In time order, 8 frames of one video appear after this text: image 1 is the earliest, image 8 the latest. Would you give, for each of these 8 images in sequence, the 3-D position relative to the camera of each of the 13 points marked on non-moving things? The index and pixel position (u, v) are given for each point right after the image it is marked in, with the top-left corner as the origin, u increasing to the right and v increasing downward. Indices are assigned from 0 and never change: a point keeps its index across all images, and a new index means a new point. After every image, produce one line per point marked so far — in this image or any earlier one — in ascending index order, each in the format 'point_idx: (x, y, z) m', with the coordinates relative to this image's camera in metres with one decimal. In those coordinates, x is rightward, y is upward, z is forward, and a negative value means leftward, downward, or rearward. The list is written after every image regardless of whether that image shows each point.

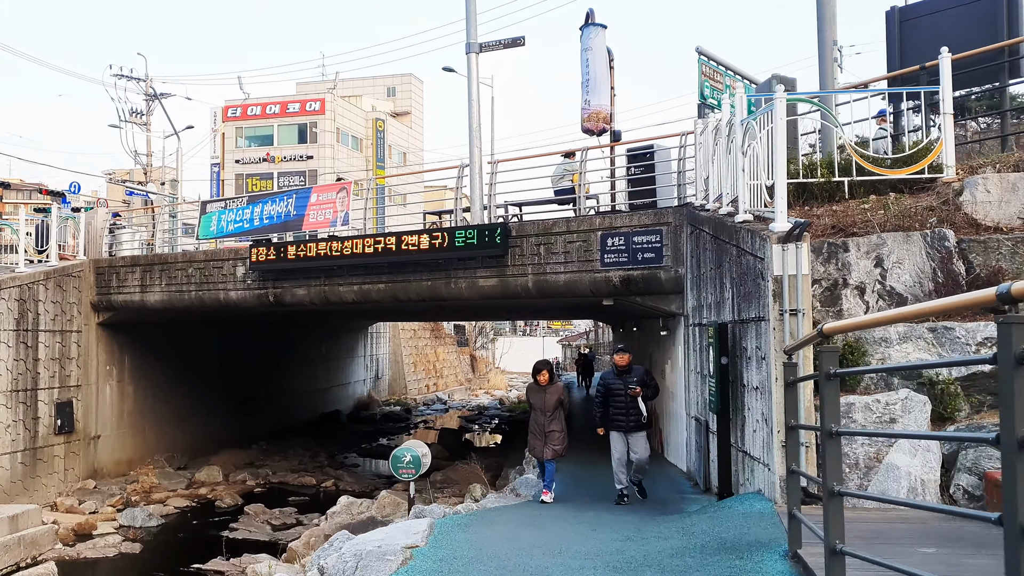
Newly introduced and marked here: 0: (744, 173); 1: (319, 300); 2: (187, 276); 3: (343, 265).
0: (+1.7, +0.8, +7.1) m
1: (-2.5, -0.2, +12.9) m
2: (-4.8, +0.2, +14.5) m
3: (-2.1, +0.3, +12.3) m
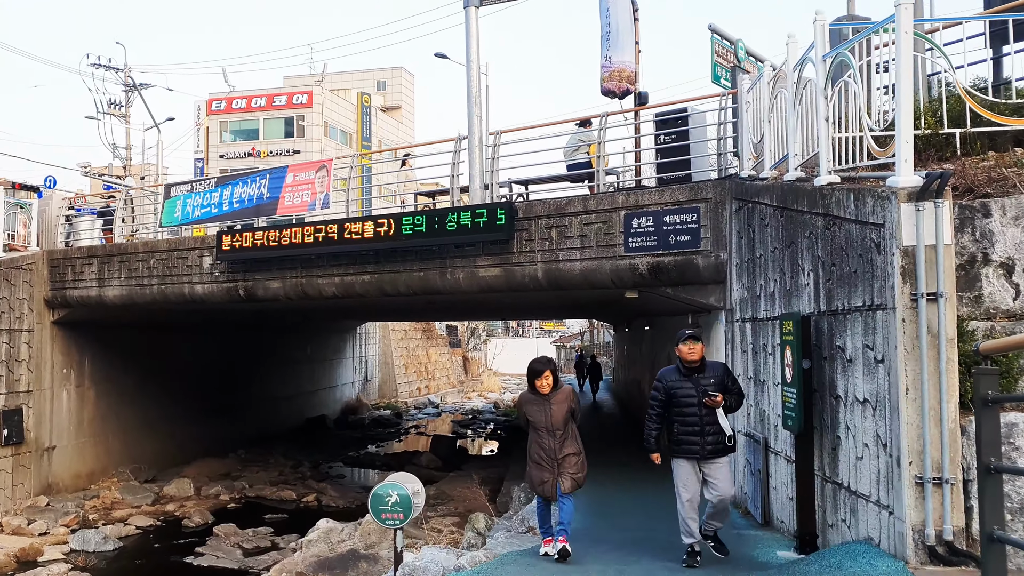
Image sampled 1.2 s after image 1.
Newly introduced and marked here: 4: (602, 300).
0: (+1.7, +0.9, +5.5) m
1: (-2.5, -0.1, +11.3) m
2: (-4.7, +0.3, +12.9) m
3: (-2.0, +0.4, +10.7) m
4: (+1.1, -0.1, +11.1) m
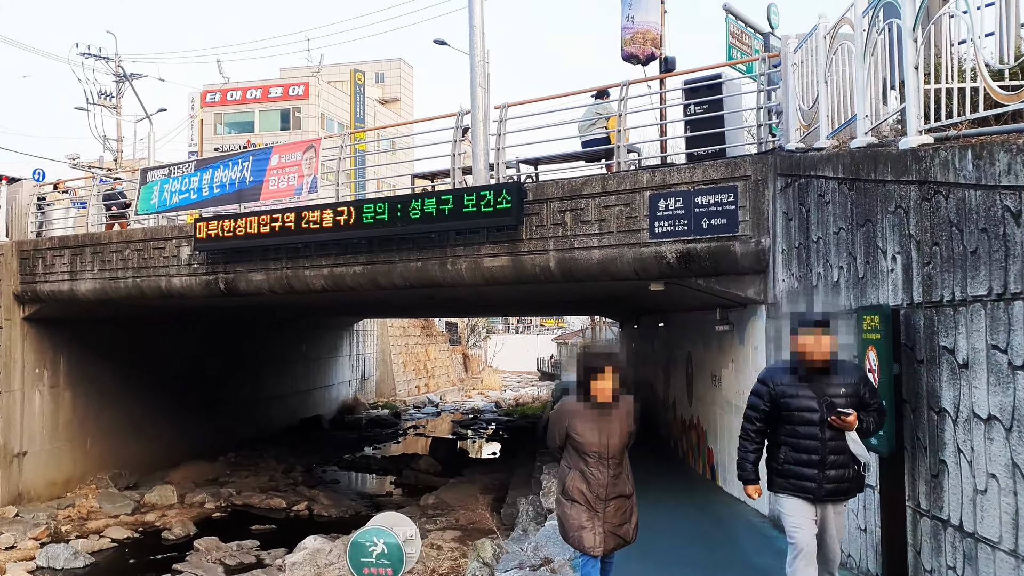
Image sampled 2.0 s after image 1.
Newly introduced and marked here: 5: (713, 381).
0: (+1.8, +1.0, +4.5) m
1: (-2.4, 0.0, +10.3) m
2: (-4.7, +0.3, +11.9) m
3: (-2.0, +0.5, +9.7) m
4: (+1.1, 0.0, +10.1) m
5: (+2.0, -0.9, +9.9) m
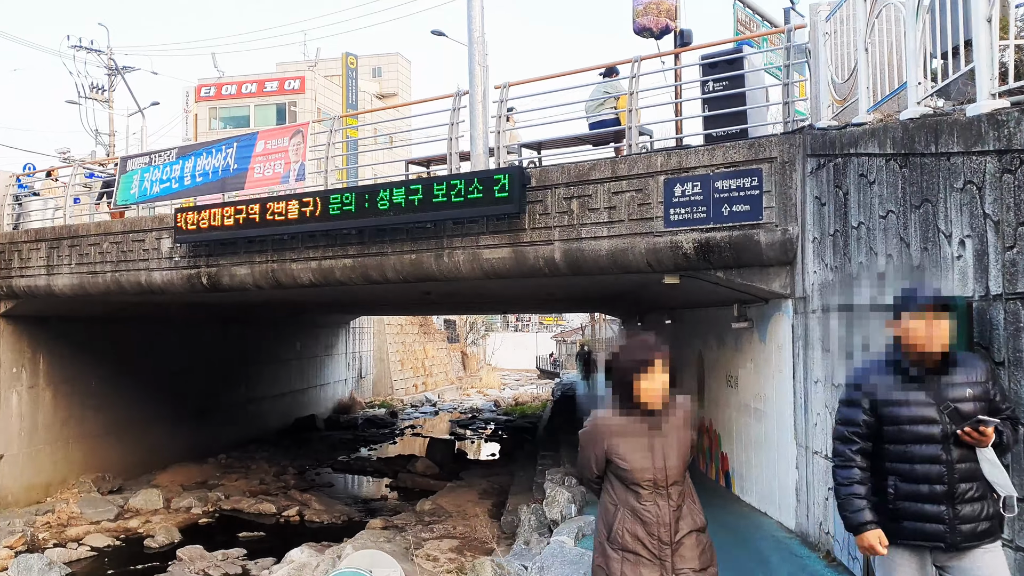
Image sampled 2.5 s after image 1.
0: (+1.8, +1.0, +3.8) m
1: (-2.4, 0.0, +9.6) m
2: (-4.6, +0.4, +11.2) m
3: (-2.0, +0.5, +9.0) m
4: (+1.1, 0.0, +9.4) m
5: (+2.0, -0.9, +9.3) m
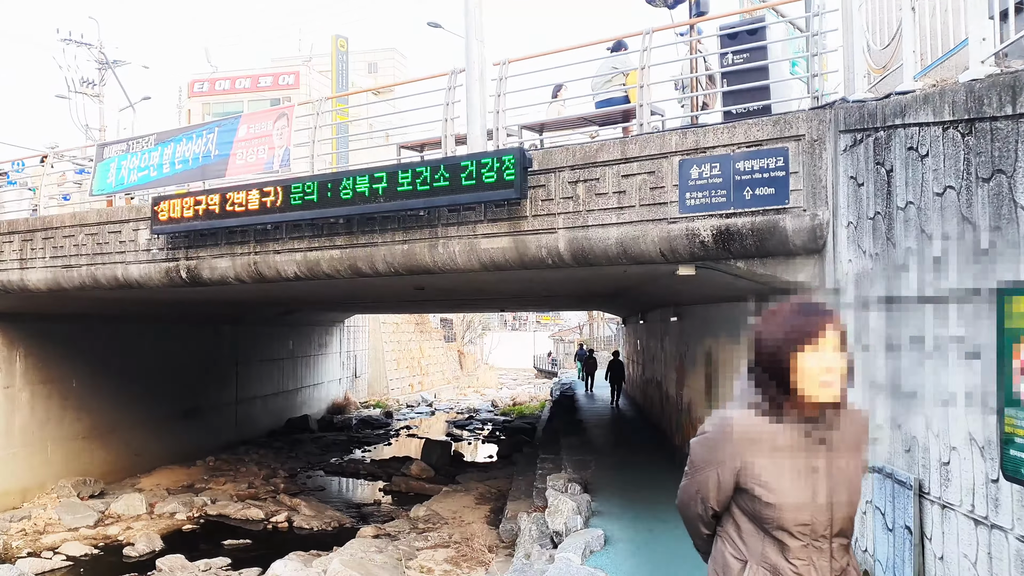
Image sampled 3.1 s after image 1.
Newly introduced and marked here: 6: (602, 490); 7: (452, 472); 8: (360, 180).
0: (+1.9, +1.1, +3.2) m
1: (-2.4, +0.1, +9.0) m
2: (-4.7, +0.4, +10.6) m
3: (-2.0, +0.6, +8.4) m
4: (+1.1, +0.1, +8.8) m
5: (+2.0, -0.8, +8.7) m
6: (+0.9, -2.0, +9.5) m
7: (-1.0, -3.1, +17.0) m
8: (-1.1, +0.9, +7.7) m
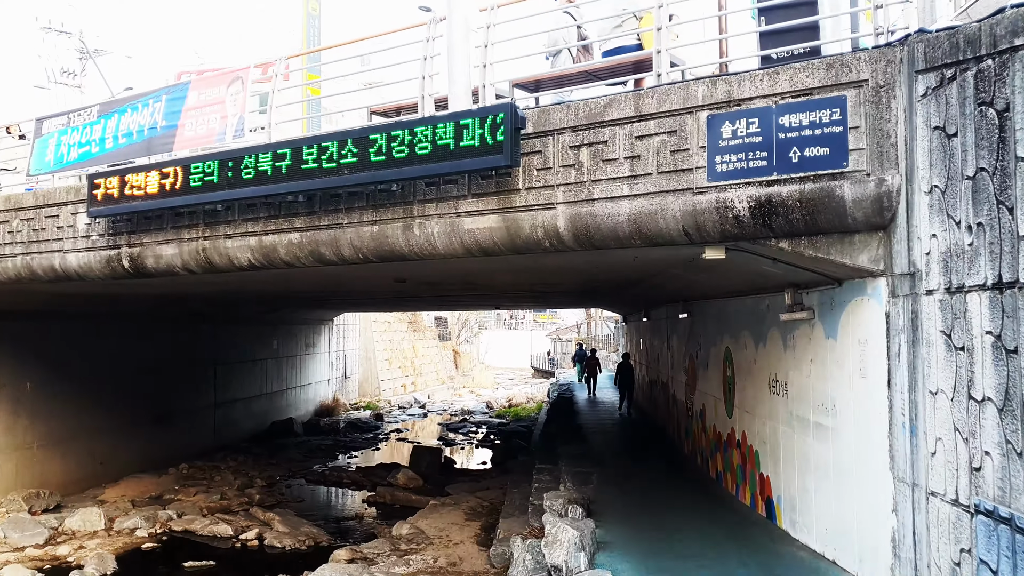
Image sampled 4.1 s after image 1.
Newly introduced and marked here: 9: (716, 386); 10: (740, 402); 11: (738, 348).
0: (+1.8, +1.1, +2.0) m
1: (-2.5, +0.2, +7.8) m
2: (-4.7, +0.5, +9.4) m
3: (-2.0, +0.6, +7.2) m
4: (+1.1, +0.1, +7.6) m
5: (+1.9, -0.7, +7.5) m
6: (+0.8, -1.9, +8.3) m
7: (-1.1, -3.1, +15.8) m
8: (-1.2, +0.9, +6.5) m
9: (+2.1, -1.0, +10.0) m
10: (+2.0, -1.0, +8.7) m
11: (+2.0, -0.5, +8.8) m
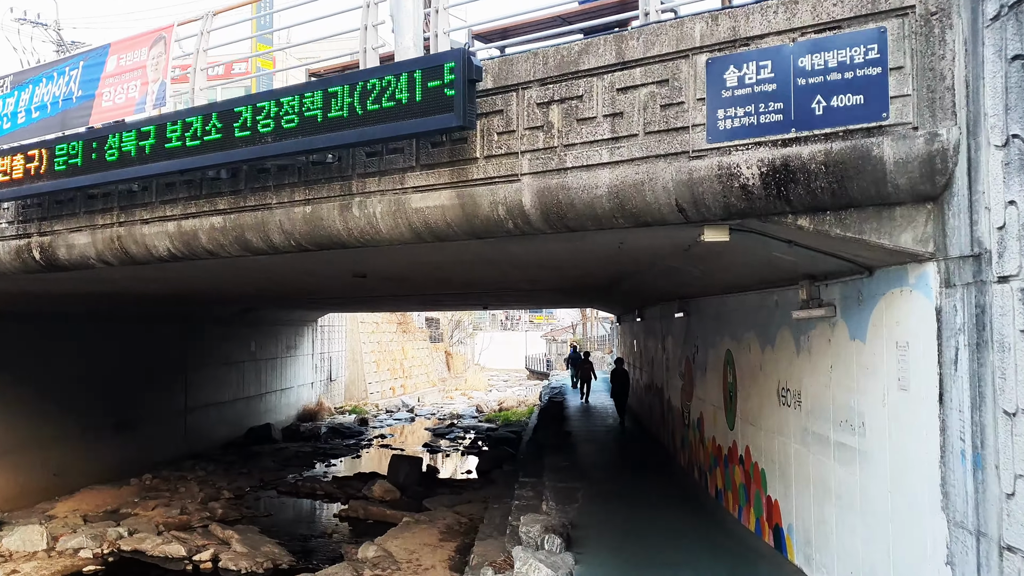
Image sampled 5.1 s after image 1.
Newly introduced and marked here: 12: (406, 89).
0: (+1.6, +1.2, +1.0) m
1: (-2.7, +0.2, +6.7) m
2: (-5.0, +0.6, +8.3) m
3: (-2.2, +0.7, +6.1) m
4: (+0.8, +0.2, +6.5) m
5: (+1.7, -0.7, +6.4) m
6: (+0.6, -1.9, +7.3) m
7: (-1.4, -3.0, +14.7) m
8: (-1.4, +1.0, +5.4) m
9: (+1.8, -1.0, +9.0) m
10: (+1.8, -1.0, +7.7) m
11: (+1.8, -0.5, +7.7) m
12: (-0.5, +1.0, +4.8) m
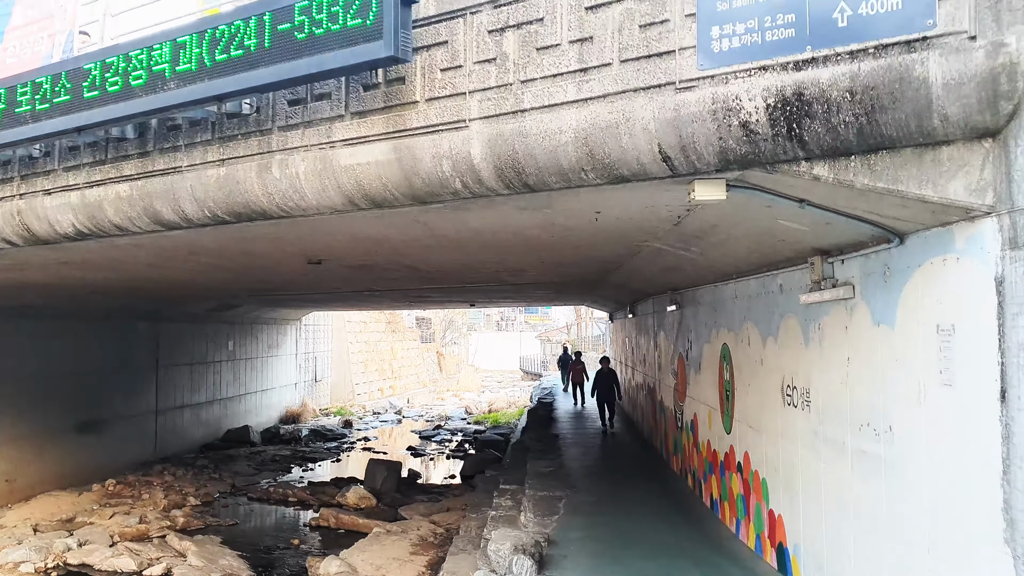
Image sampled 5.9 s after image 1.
0: (+1.4, +1.3, +0.1) m
1: (-2.9, +0.3, +5.8) m
2: (-5.2, +0.7, +7.4) m
3: (-2.5, +0.8, +5.2) m
4: (+0.6, +0.3, +5.6) m
5: (+1.5, -0.6, +5.6) m
6: (+0.4, -1.8, +6.4) m
7: (-1.6, -2.9, +13.8) m
8: (-1.6, +1.1, +4.6) m
9: (+1.6, -0.9, +8.1) m
10: (+1.6, -0.9, +6.8) m
11: (+1.6, -0.4, +6.9) m
12: (-0.7, +1.1, +3.9) m
